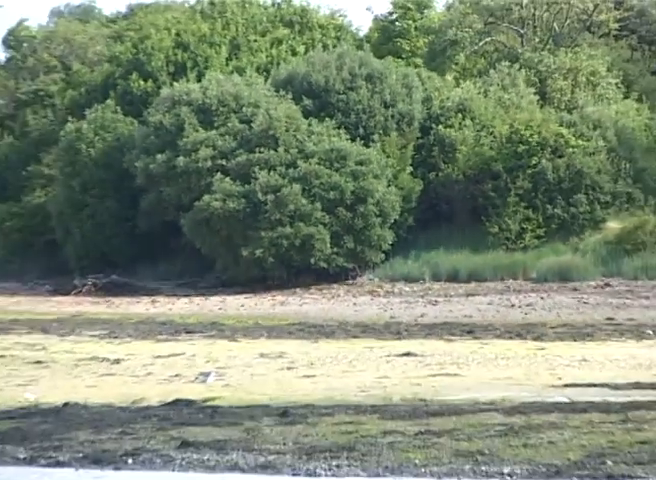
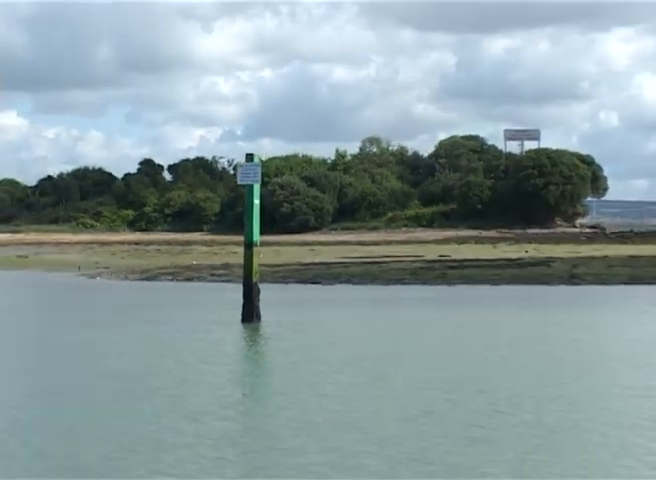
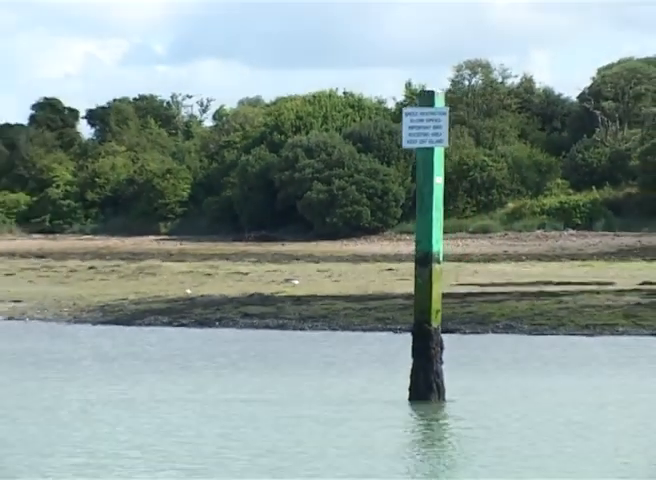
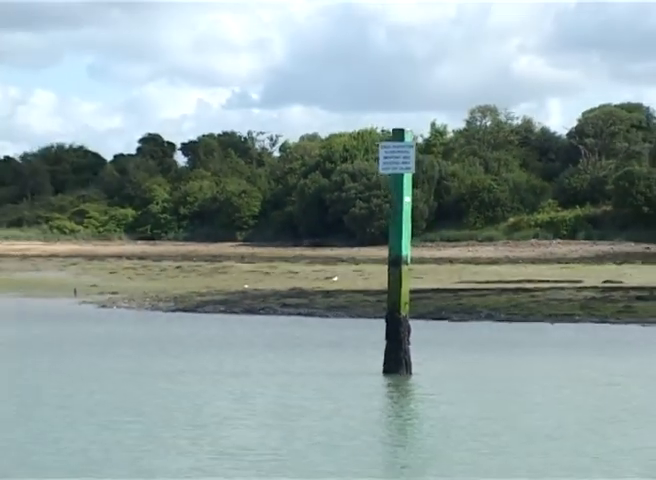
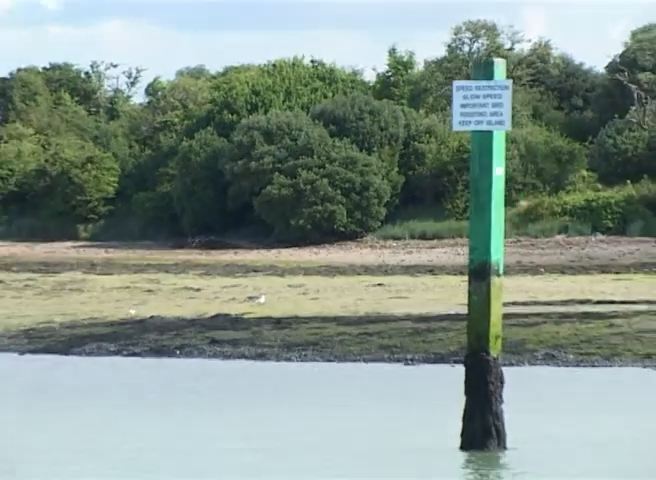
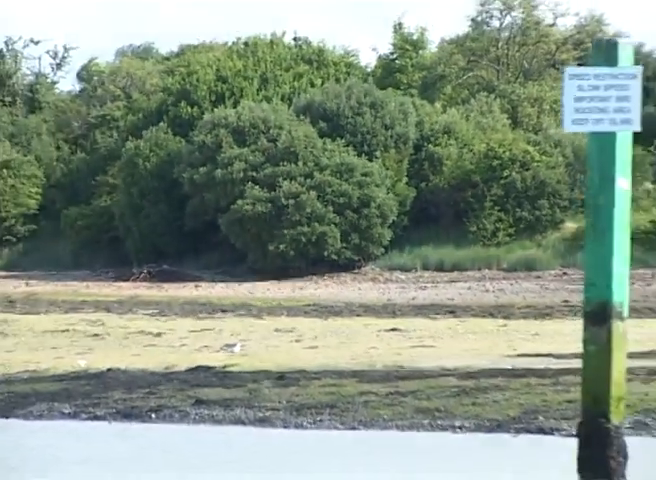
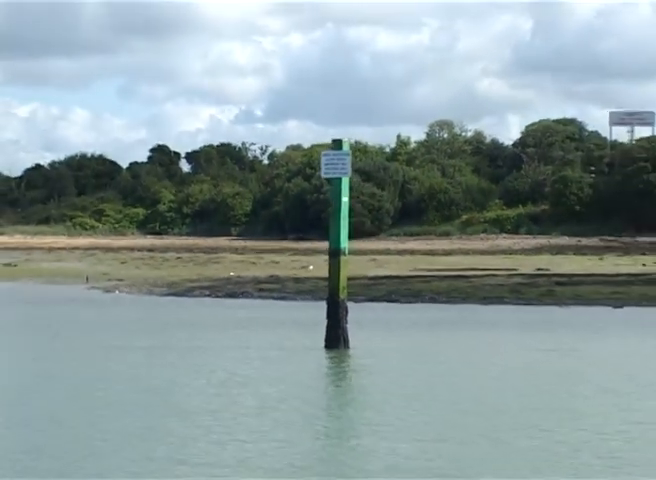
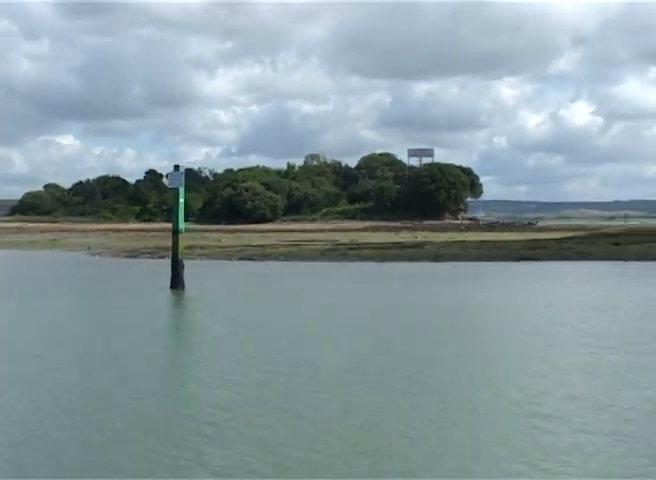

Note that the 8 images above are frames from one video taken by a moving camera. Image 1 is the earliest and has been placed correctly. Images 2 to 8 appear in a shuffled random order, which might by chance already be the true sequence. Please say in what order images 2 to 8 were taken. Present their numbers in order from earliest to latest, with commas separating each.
6, 5, 3, 4, 7, 2, 8
